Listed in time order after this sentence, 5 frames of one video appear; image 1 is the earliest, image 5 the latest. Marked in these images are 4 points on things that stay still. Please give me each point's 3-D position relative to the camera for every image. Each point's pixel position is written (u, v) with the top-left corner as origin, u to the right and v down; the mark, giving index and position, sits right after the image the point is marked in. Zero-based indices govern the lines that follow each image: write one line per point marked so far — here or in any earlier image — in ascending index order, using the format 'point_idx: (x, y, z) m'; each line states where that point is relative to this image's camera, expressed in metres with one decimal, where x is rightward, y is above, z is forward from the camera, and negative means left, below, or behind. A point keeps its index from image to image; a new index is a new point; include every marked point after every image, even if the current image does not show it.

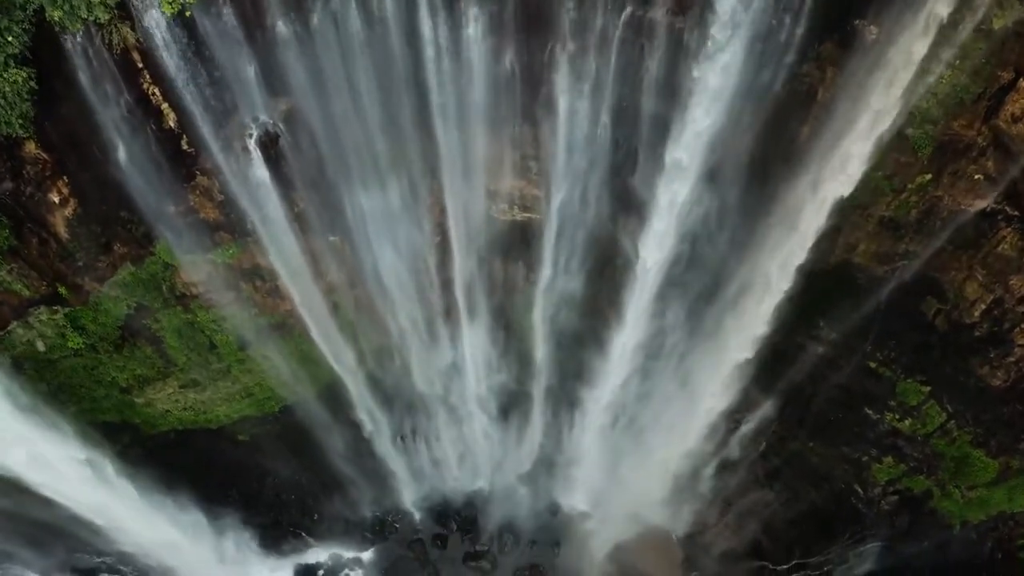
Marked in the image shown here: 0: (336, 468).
0: (-3.1, -3.1, +12.6) m
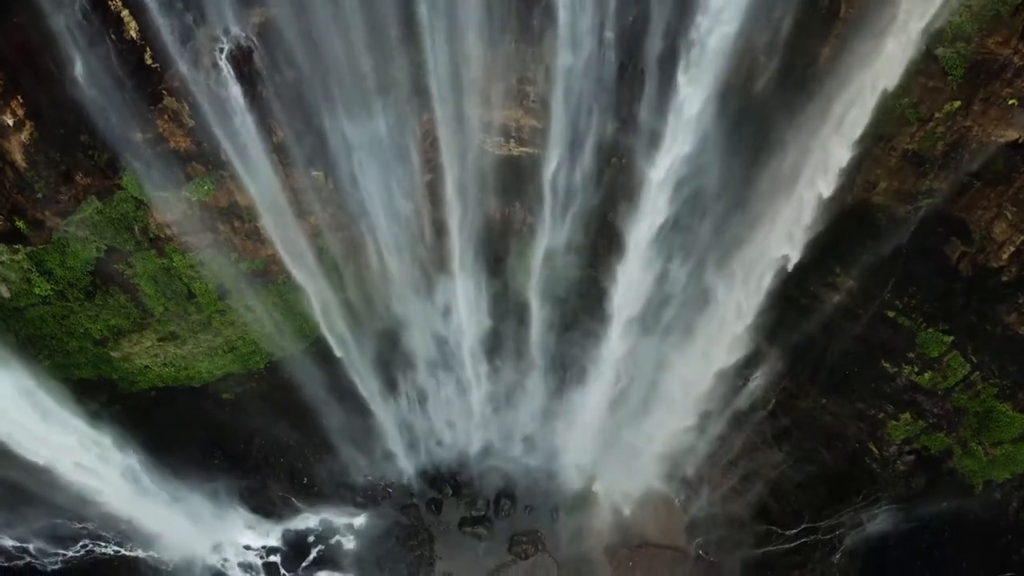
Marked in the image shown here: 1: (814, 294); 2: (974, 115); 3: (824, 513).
0: (-3.1, -2.3, +12.0) m
1: (+4.2, -0.1, +9.9) m
2: (+5.1, +1.9, +7.8) m
3: (+4.8, -3.5, +11.0) m
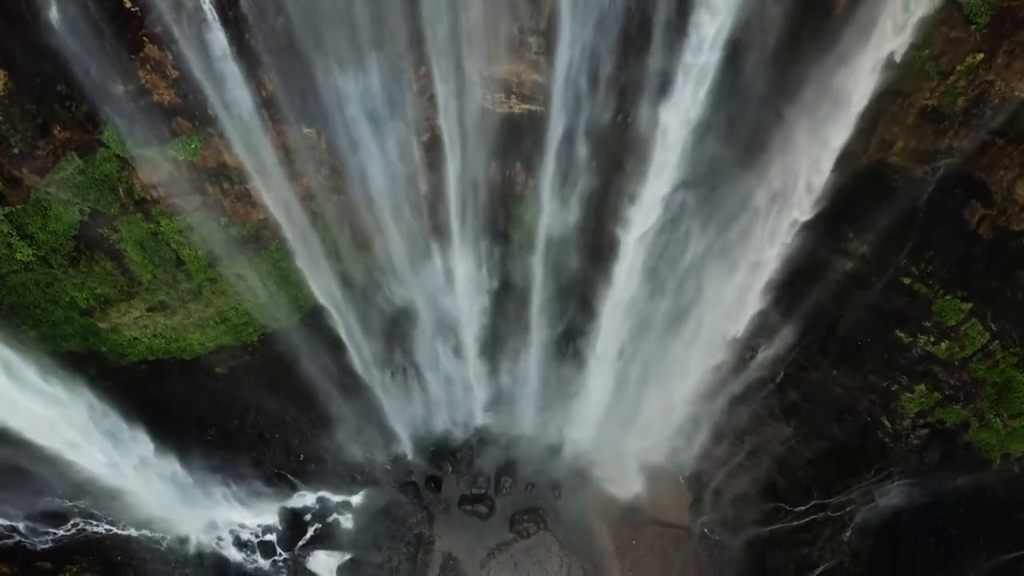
0: (-3.1, -1.9, +11.7) m
1: (+4.2, +0.4, +9.5) m
2: (+5.1, +2.3, +7.4) m
3: (+4.8, -3.0, +10.7) m
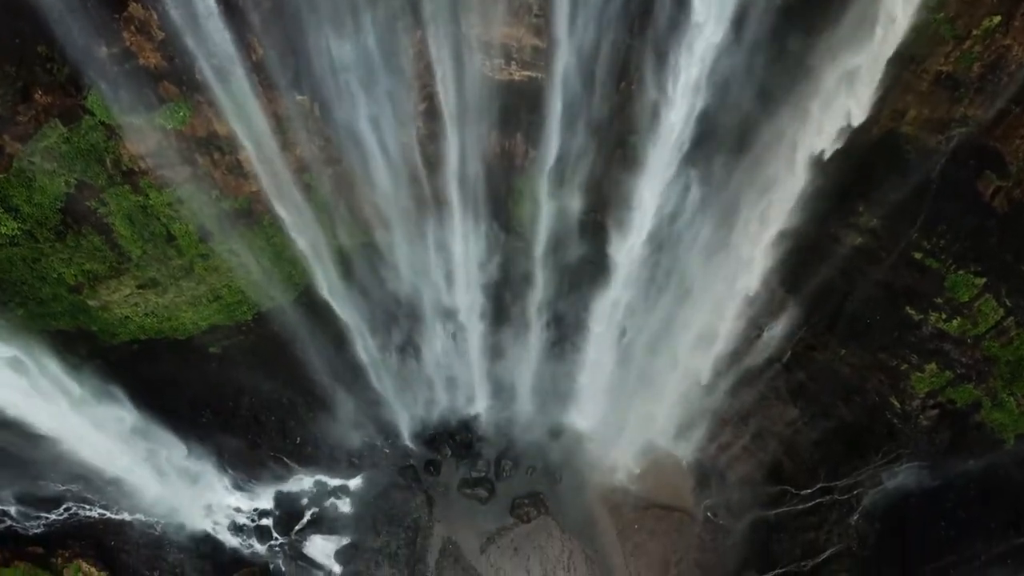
0: (-3.1, -1.5, +11.4) m
1: (+4.2, +0.7, +9.2) m
2: (+5.1, +2.6, +7.1) m
3: (+4.8, -2.7, +10.4) m
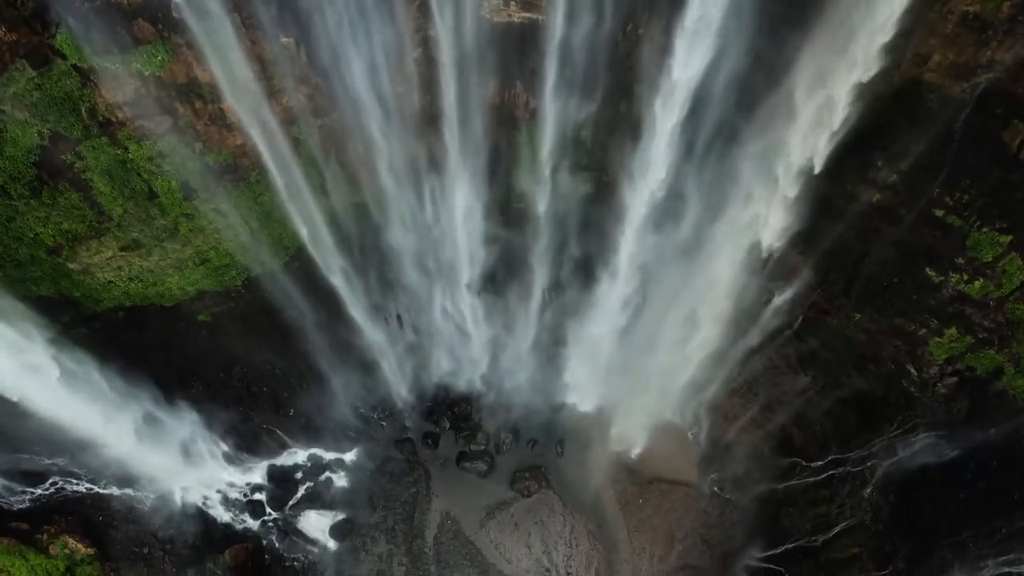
0: (-3.1, -1.0, +11.0) m
1: (+4.2, +1.2, +8.8) m
2: (+5.1, +3.1, +6.6) m
3: (+4.8, -2.2, +10.0) m
